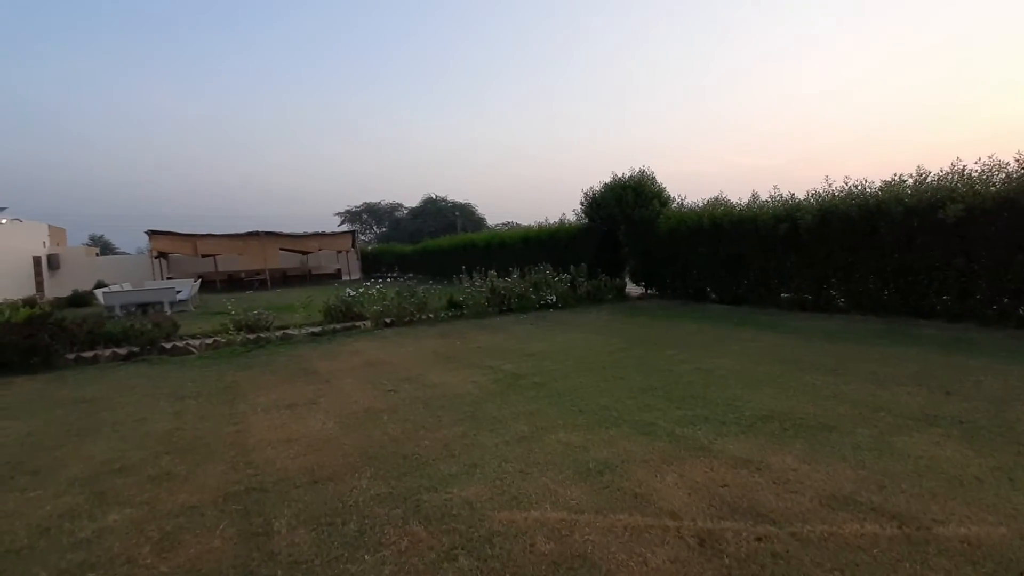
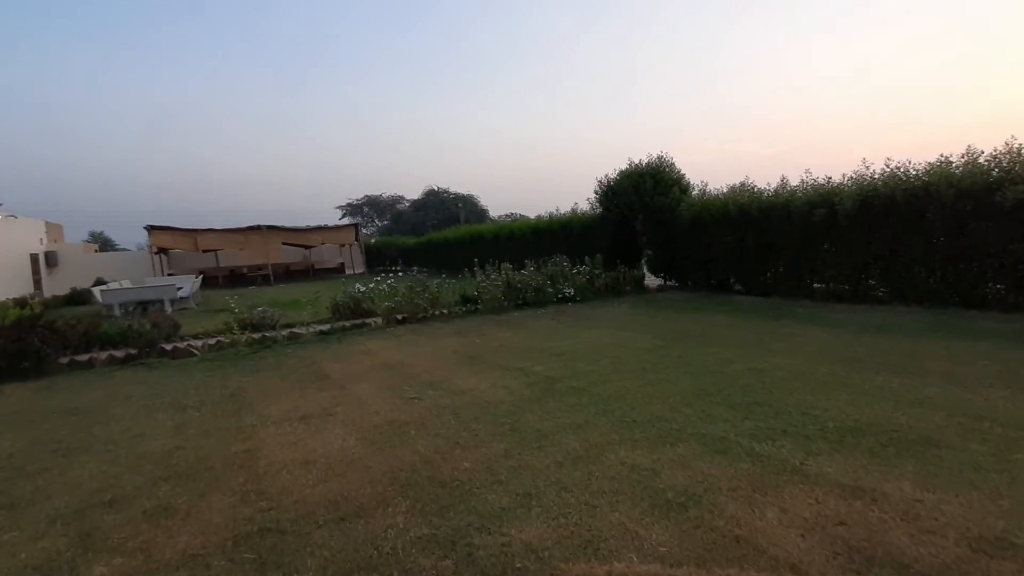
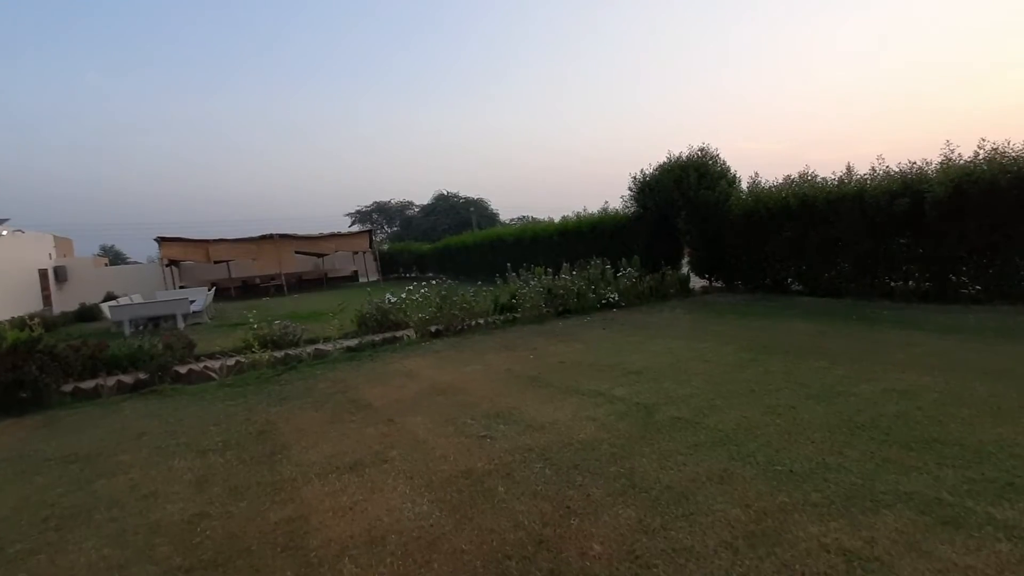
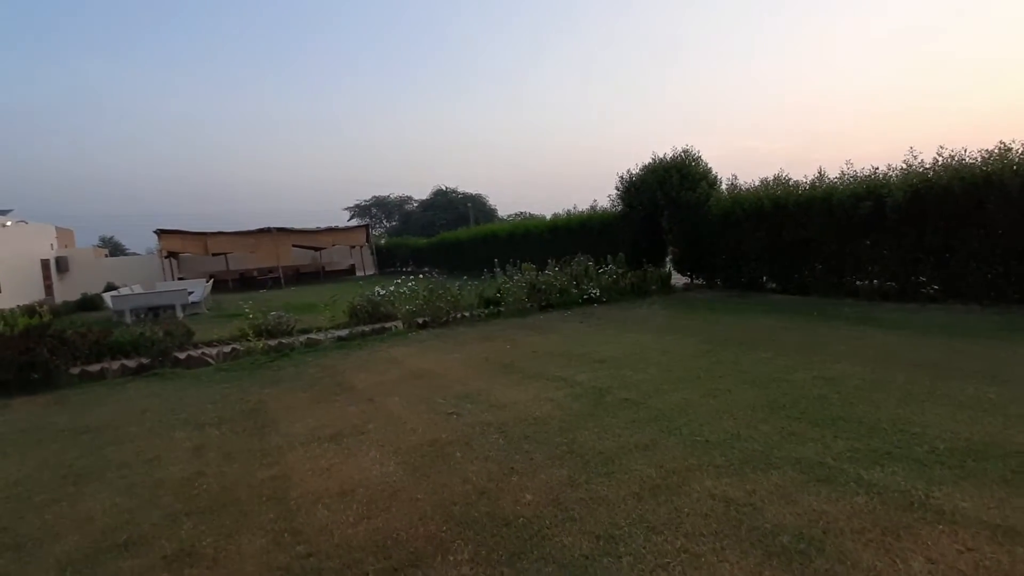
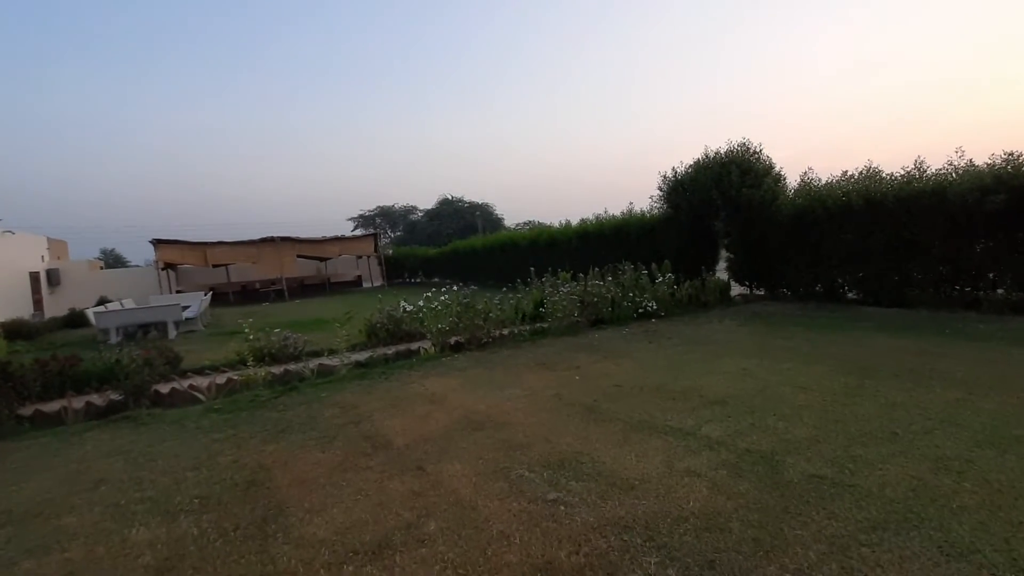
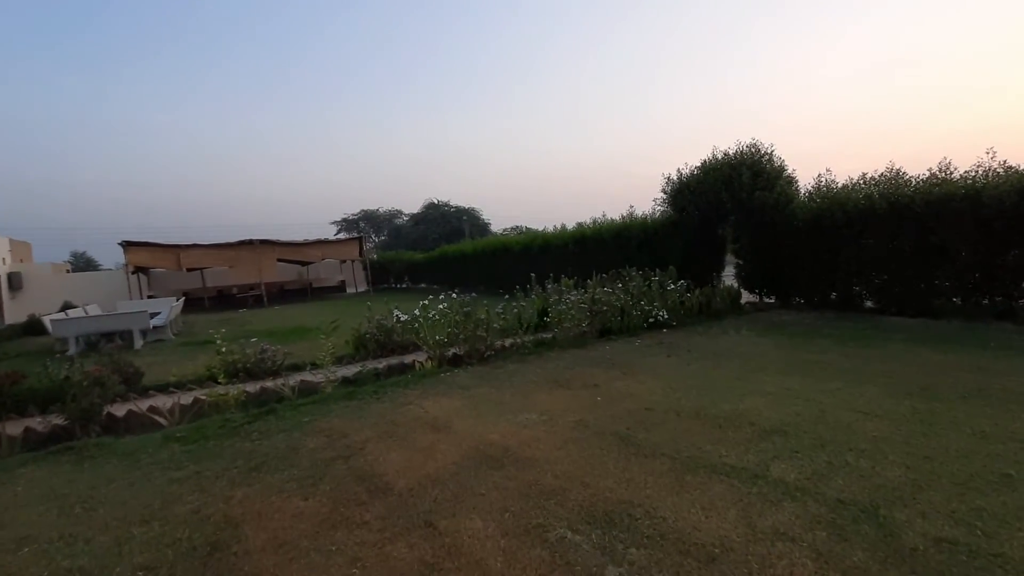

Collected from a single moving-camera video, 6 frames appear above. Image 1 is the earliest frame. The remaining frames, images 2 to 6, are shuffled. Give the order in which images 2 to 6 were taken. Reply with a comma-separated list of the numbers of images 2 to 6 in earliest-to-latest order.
2, 4, 3, 5, 6
